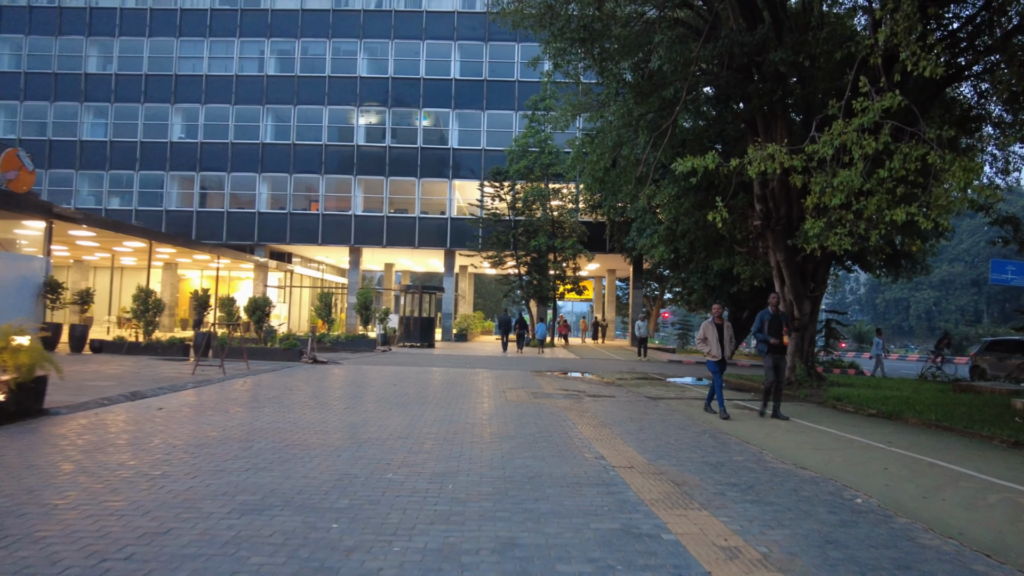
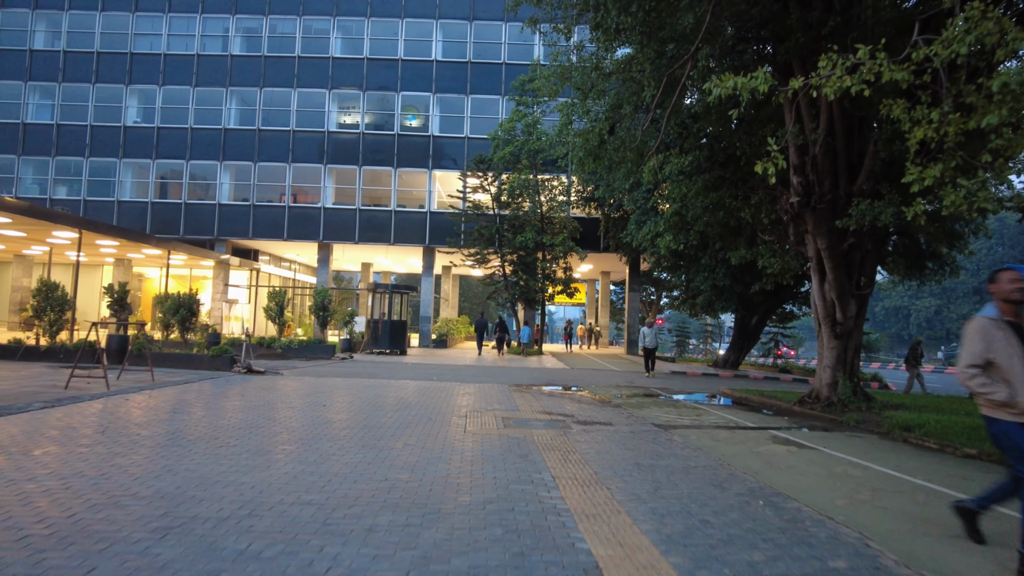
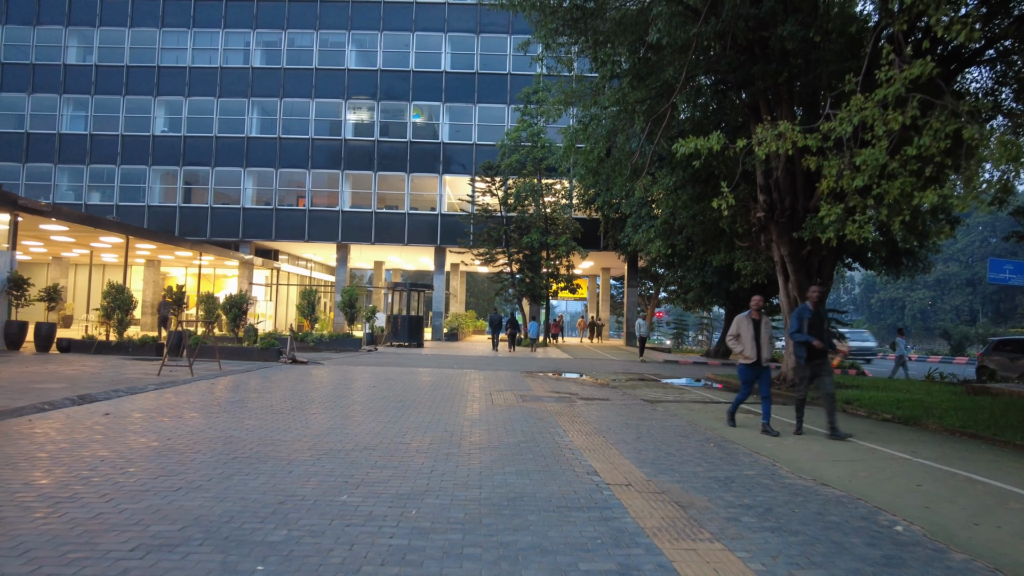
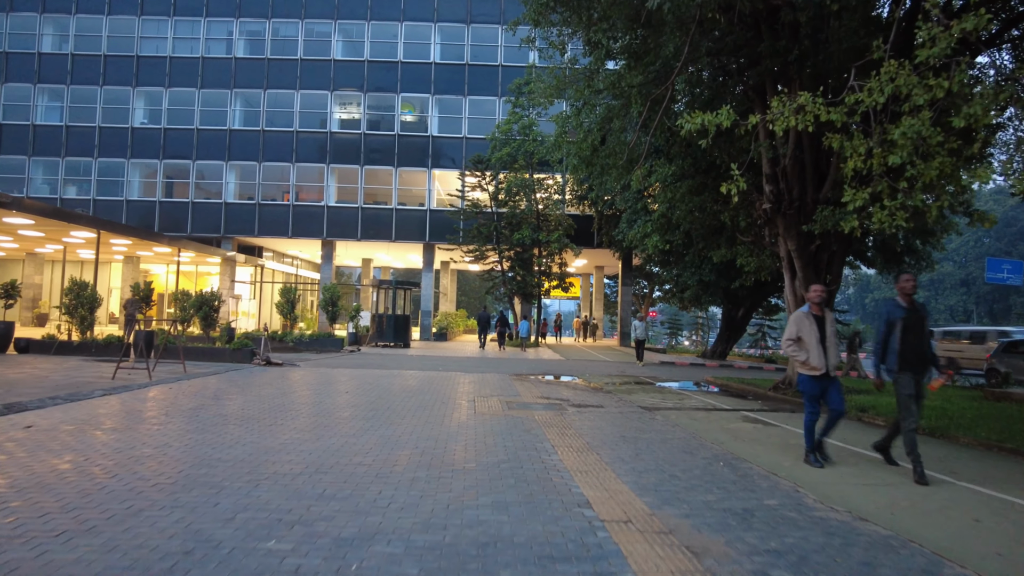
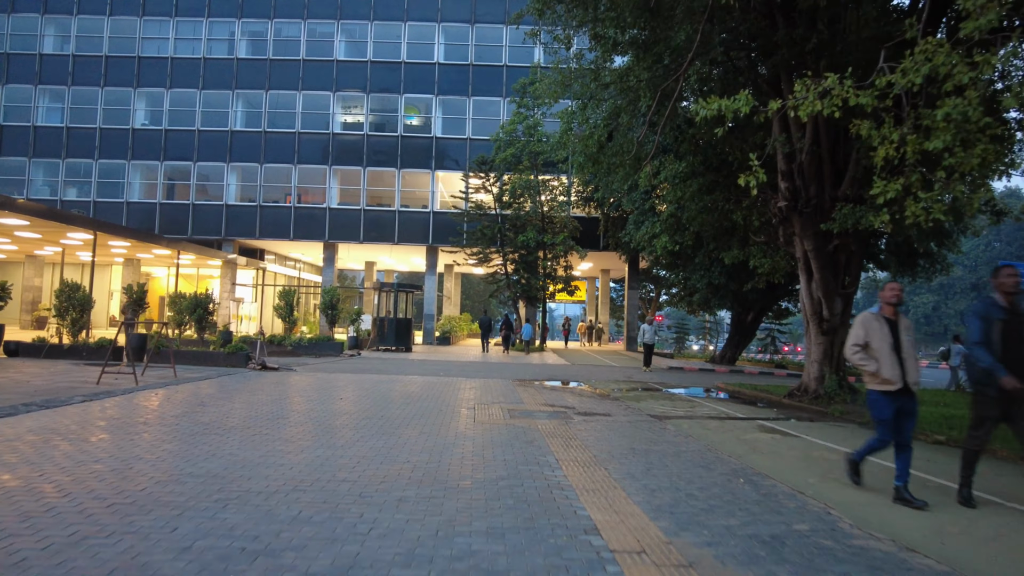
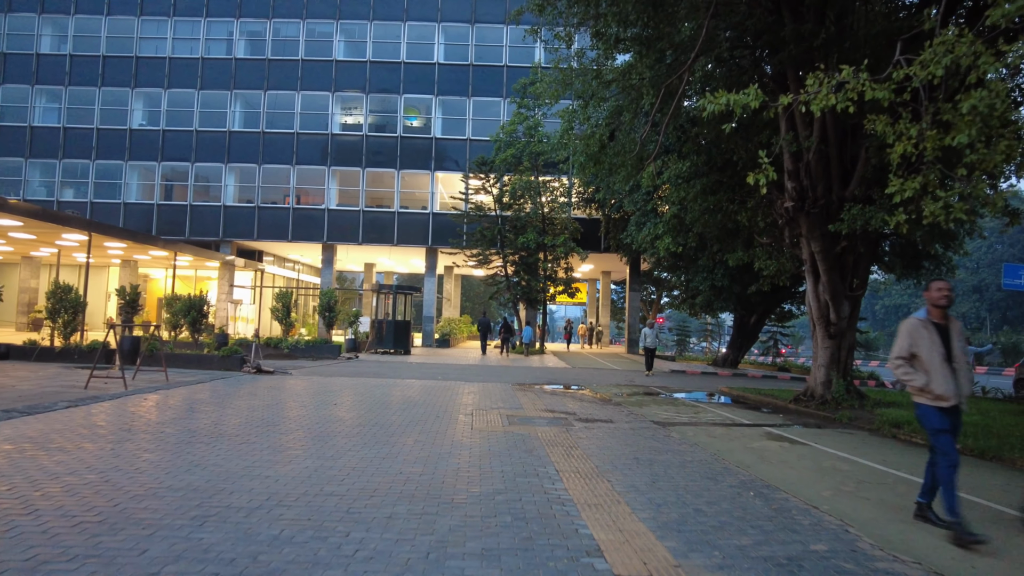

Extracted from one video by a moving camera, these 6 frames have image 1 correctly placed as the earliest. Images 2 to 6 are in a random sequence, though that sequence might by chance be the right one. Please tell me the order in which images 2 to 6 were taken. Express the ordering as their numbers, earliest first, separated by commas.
3, 4, 5, 6, 2
